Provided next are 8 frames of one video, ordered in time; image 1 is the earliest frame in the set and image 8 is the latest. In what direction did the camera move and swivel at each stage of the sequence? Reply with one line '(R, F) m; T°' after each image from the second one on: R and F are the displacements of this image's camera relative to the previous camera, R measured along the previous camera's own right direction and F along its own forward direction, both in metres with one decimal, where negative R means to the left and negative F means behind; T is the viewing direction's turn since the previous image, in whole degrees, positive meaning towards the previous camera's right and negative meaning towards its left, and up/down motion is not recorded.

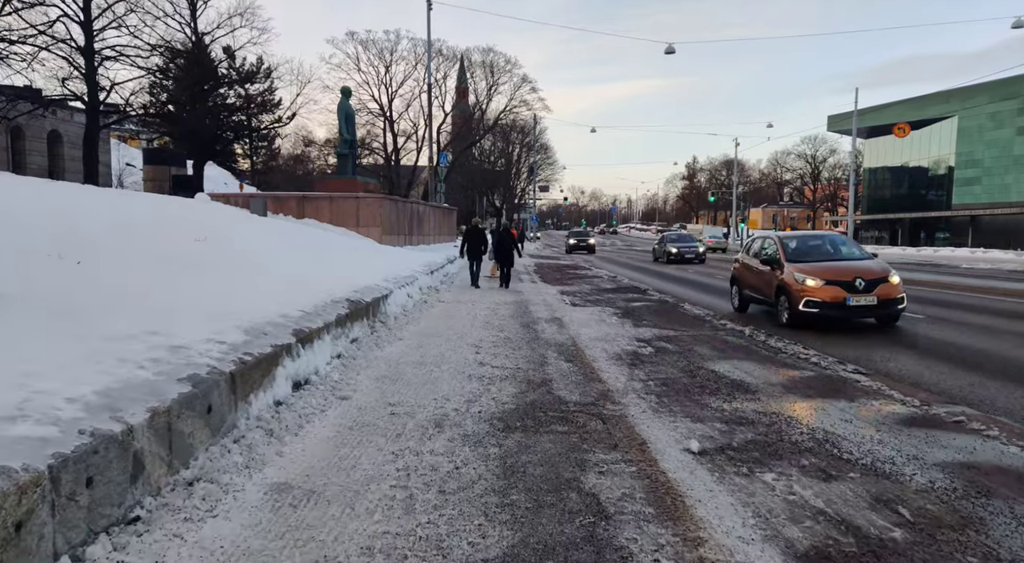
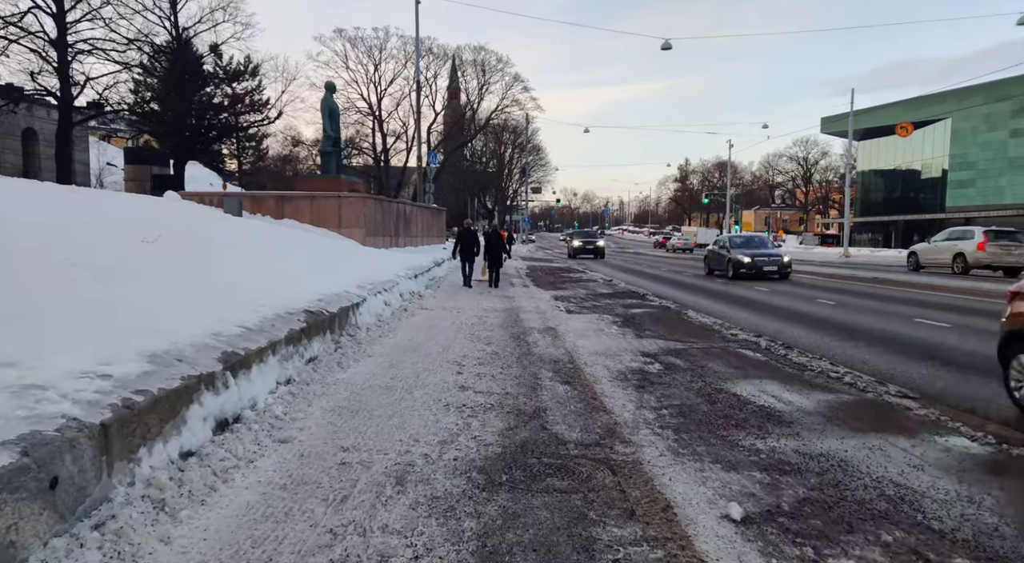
(0.0, +1.1) m; +1°
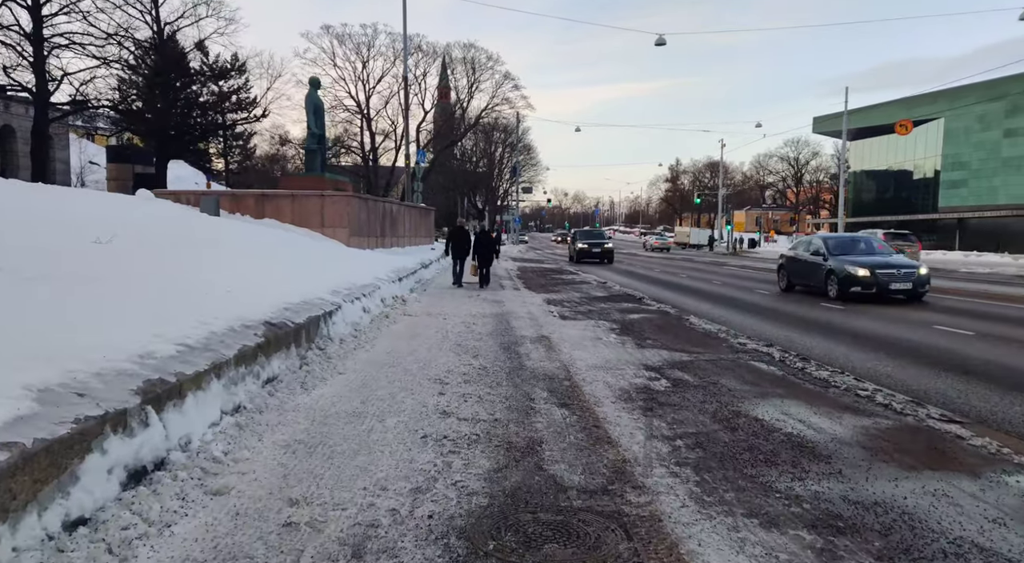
(0.0, +0.8) m; +1°
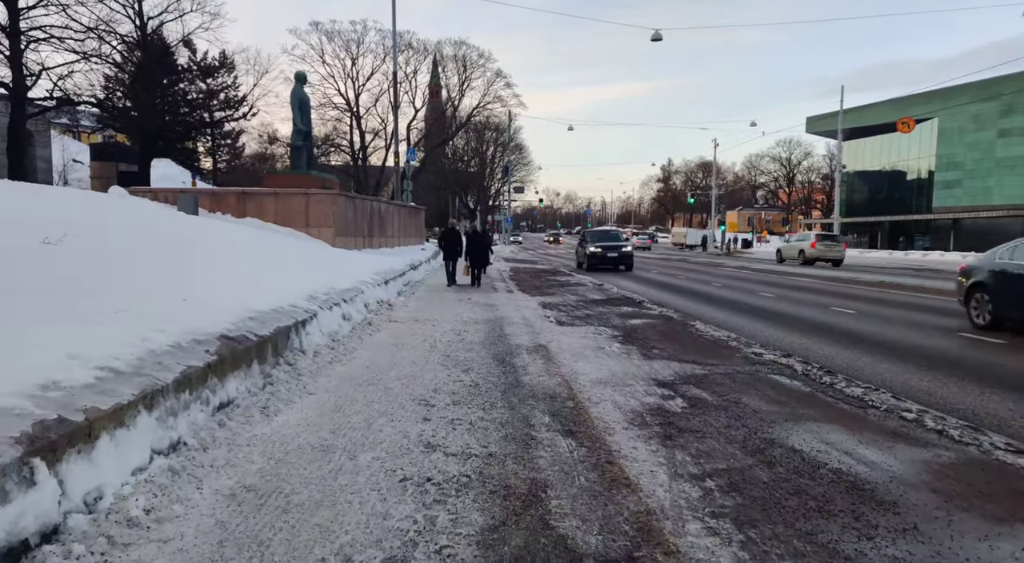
(0.0, +0.8) m; +1°
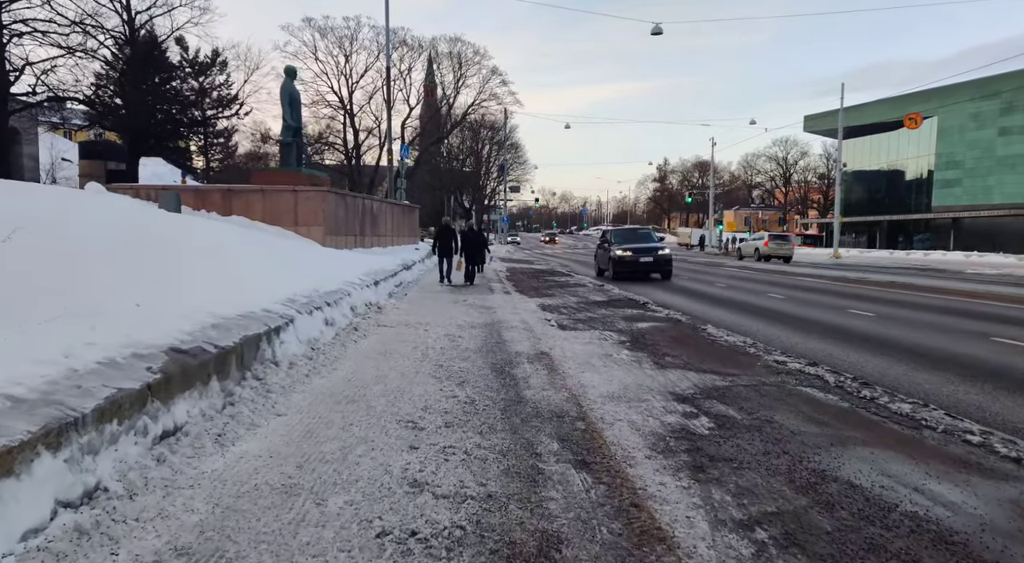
(0.0, +0.8) m; 0°
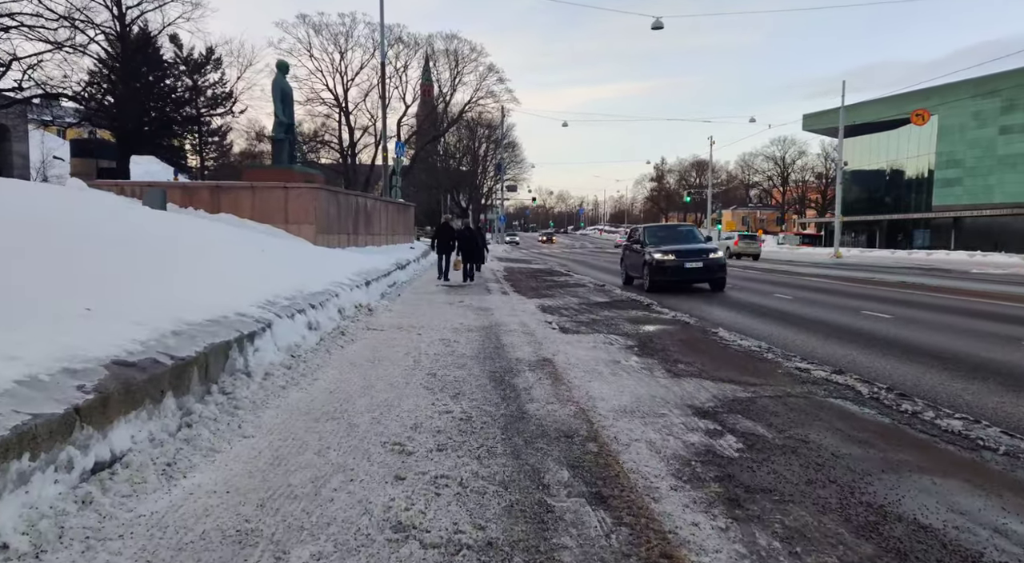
(0.0, +0.6) m; 0°
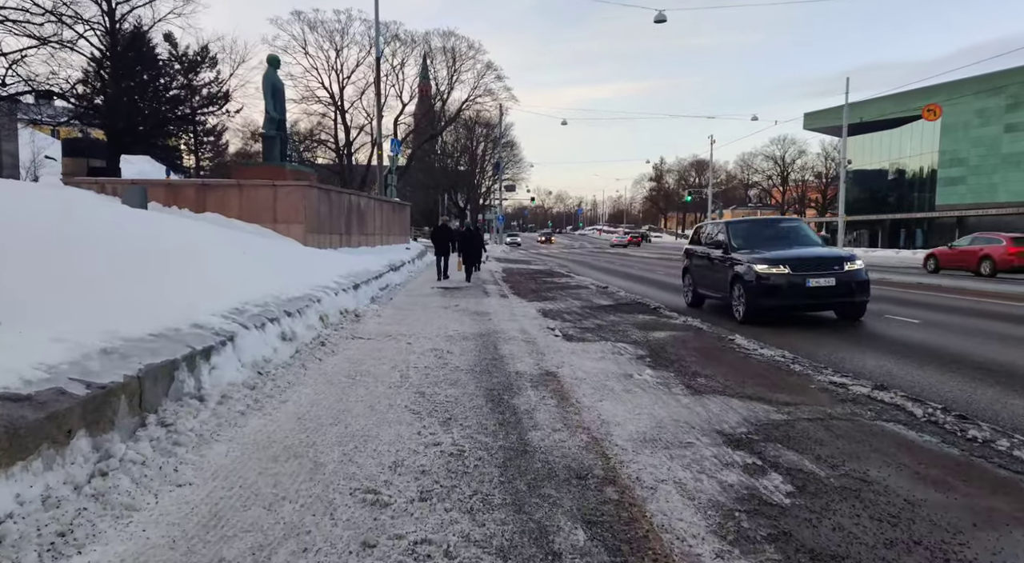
(0.0, +0.8) m; 0°
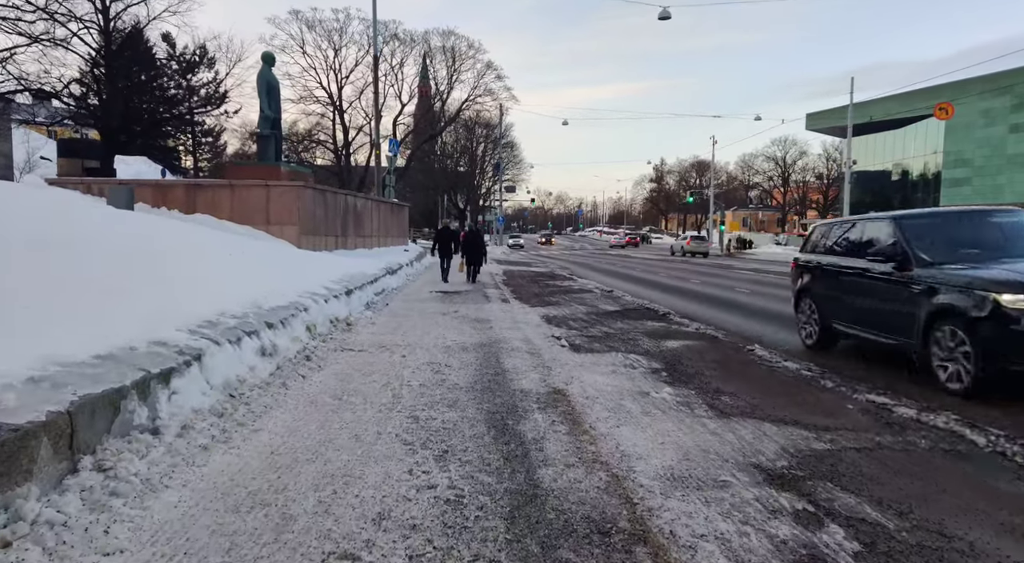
(0.0, +0.6) m; 0°
